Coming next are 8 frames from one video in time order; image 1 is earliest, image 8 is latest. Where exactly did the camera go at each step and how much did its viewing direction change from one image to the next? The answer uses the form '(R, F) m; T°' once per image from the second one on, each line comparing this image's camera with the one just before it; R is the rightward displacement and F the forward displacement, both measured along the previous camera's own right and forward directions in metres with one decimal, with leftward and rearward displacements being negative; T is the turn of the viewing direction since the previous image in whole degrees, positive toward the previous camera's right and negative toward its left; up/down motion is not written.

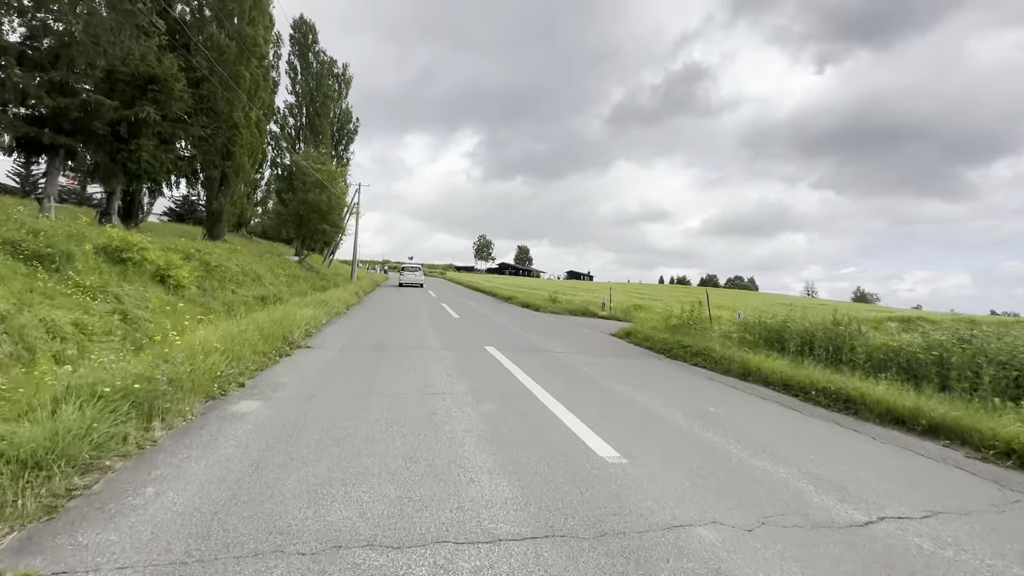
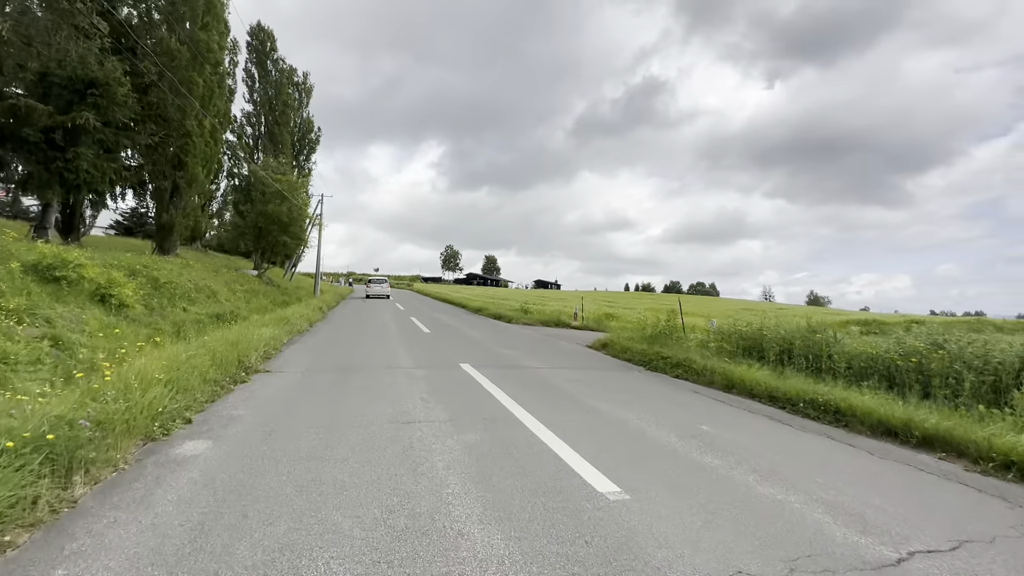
(-0.1, +0.4) m; +4°
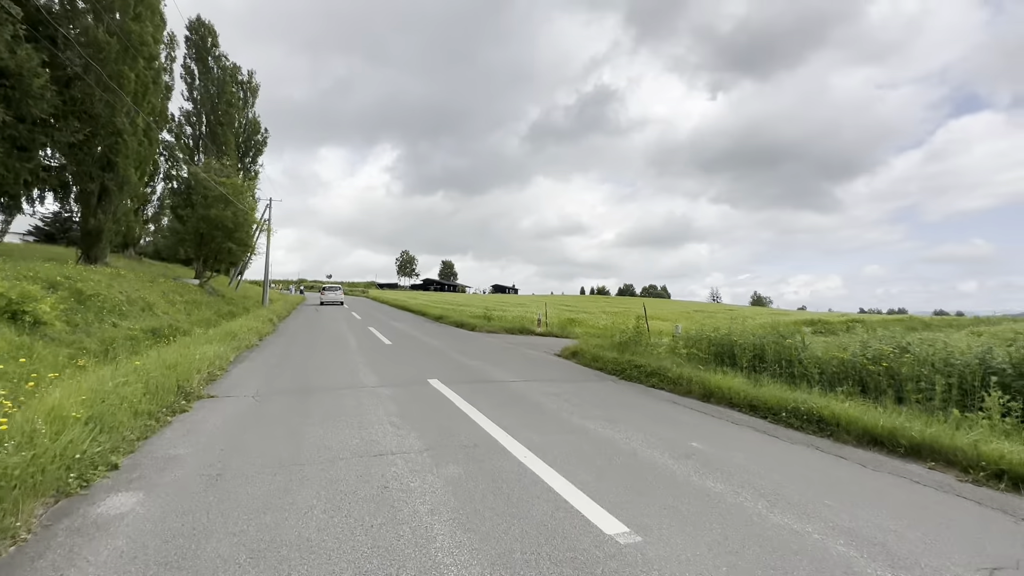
(-0.2, +0.4) m; +5°
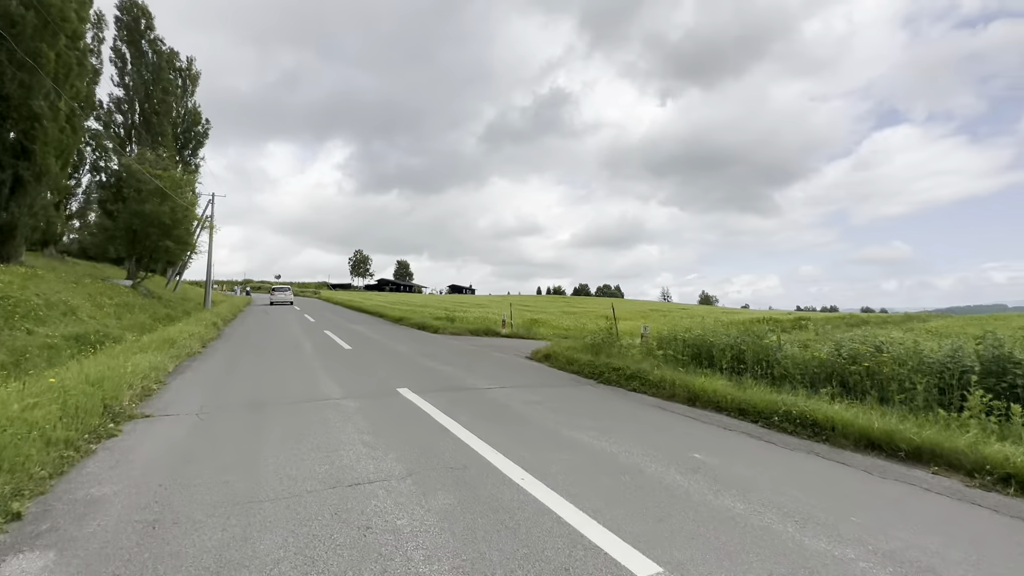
(-0.3, +0.5) m; +5°
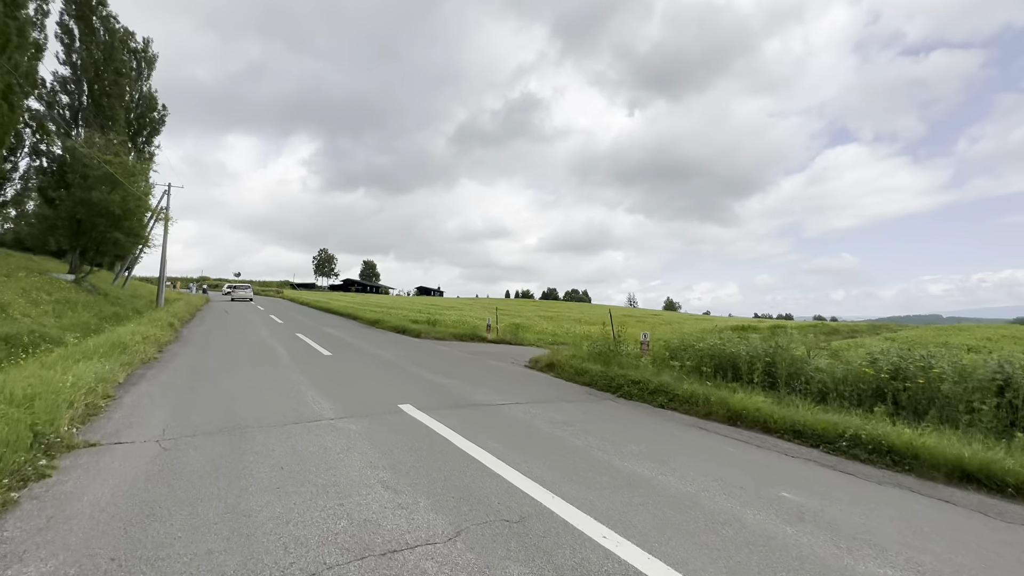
(-0.8, +1.0) m; +4°
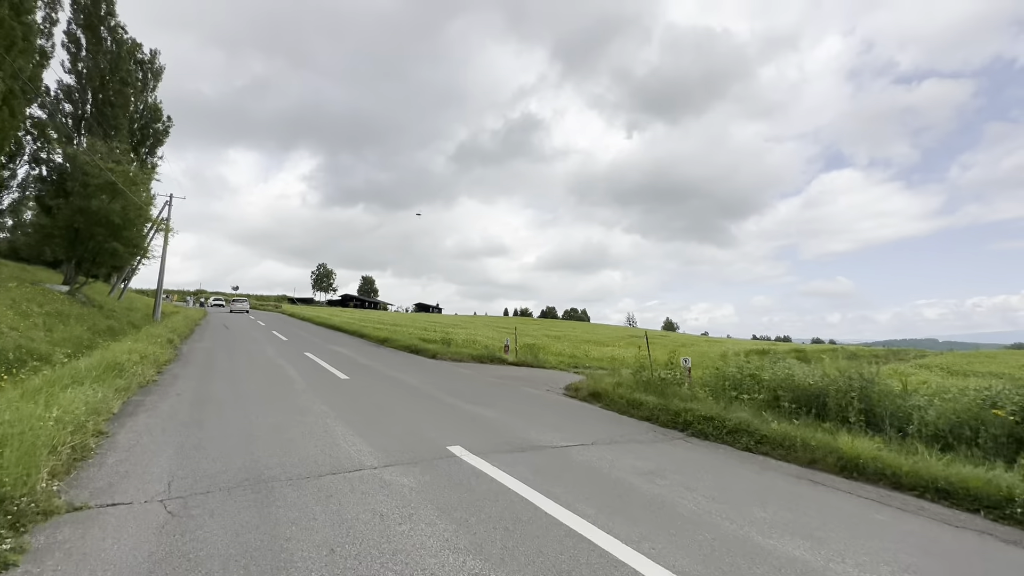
(-0.9, +1.0) m; 0°
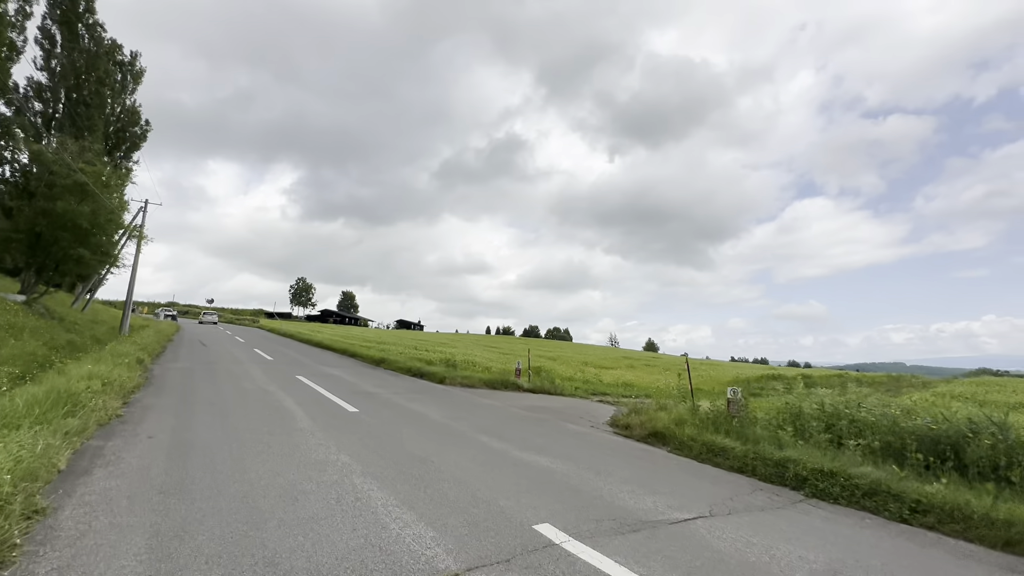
(-1.2, +1.5) m; +2°
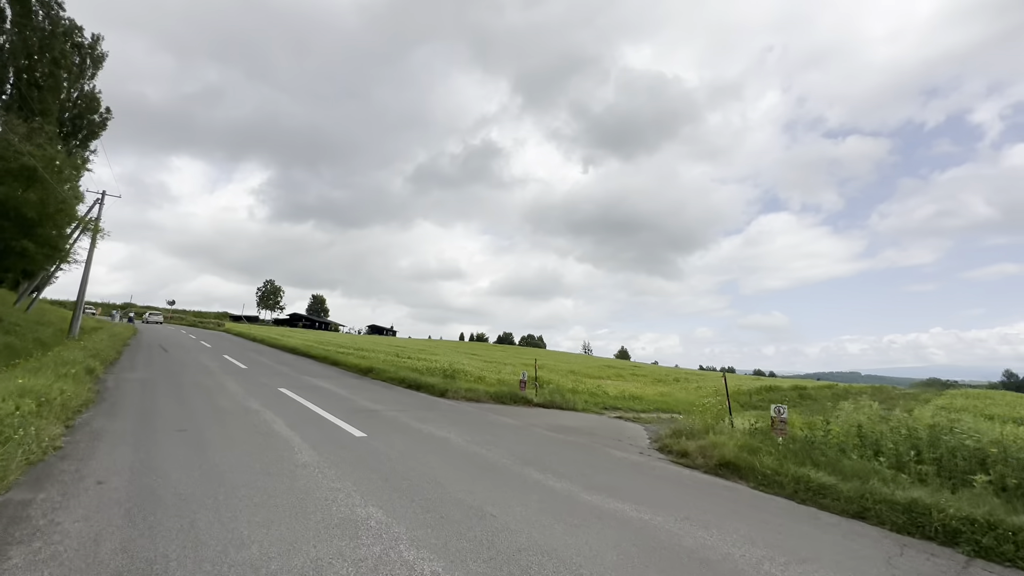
(-1.1, +1.5) m; +3°
